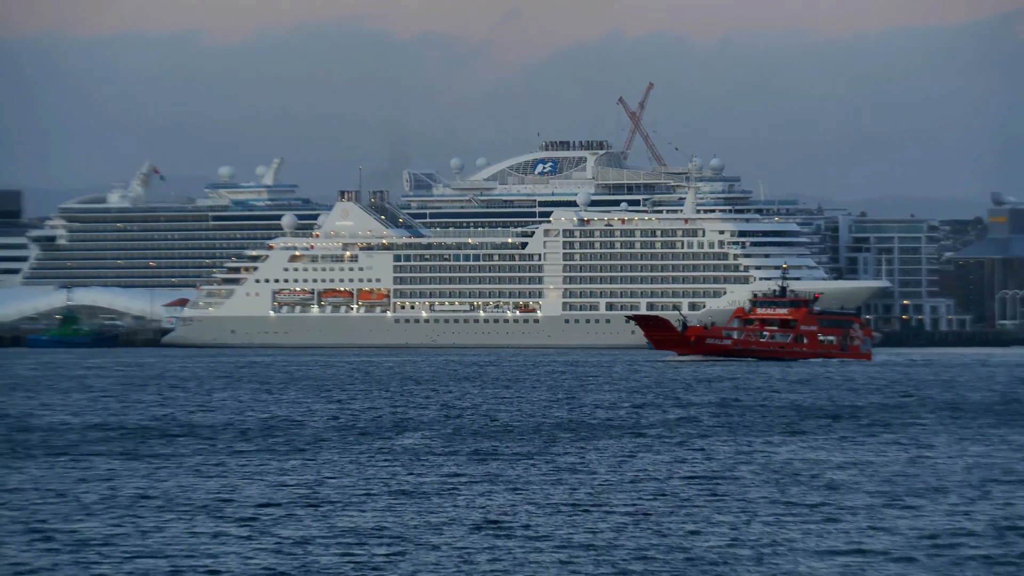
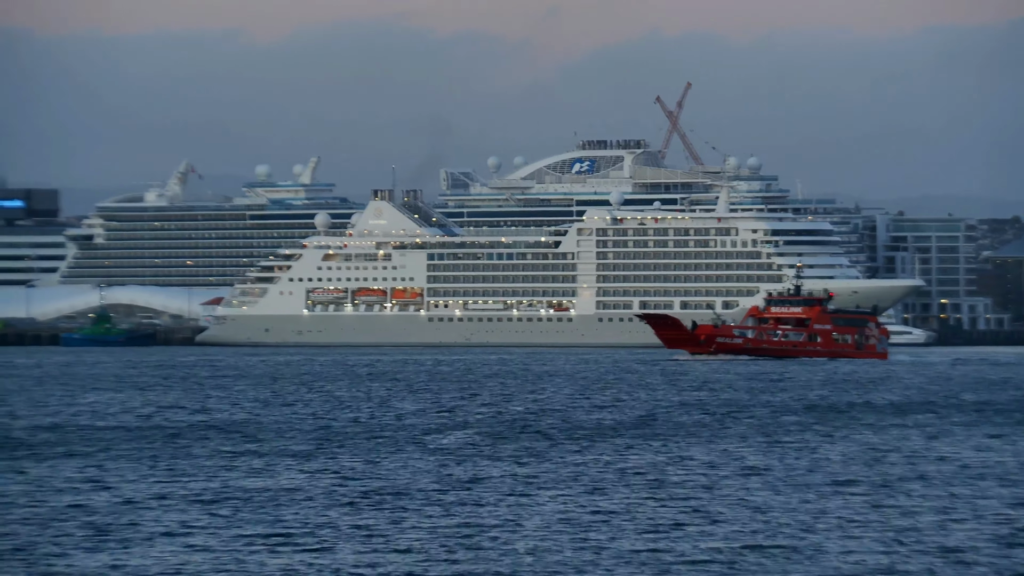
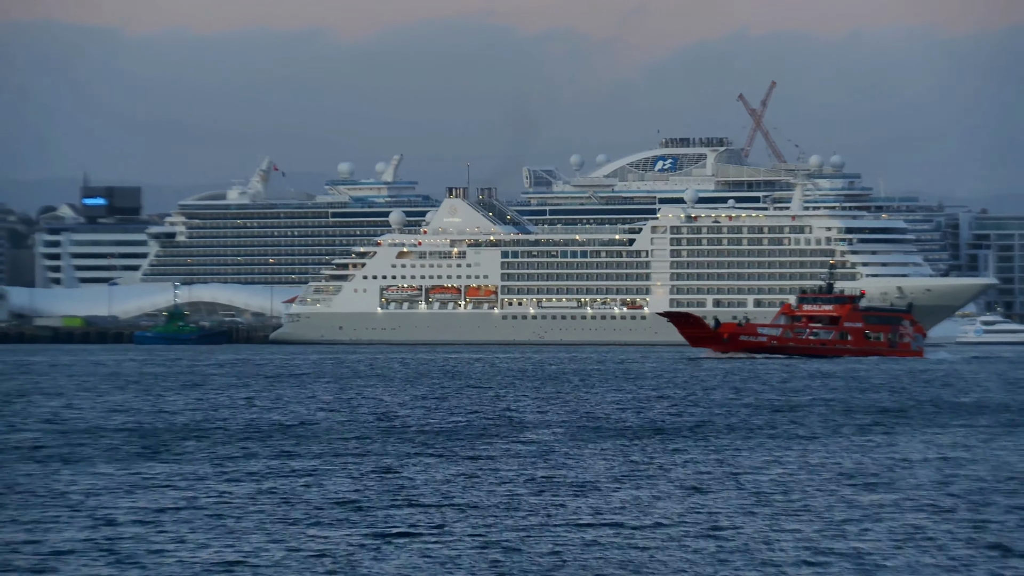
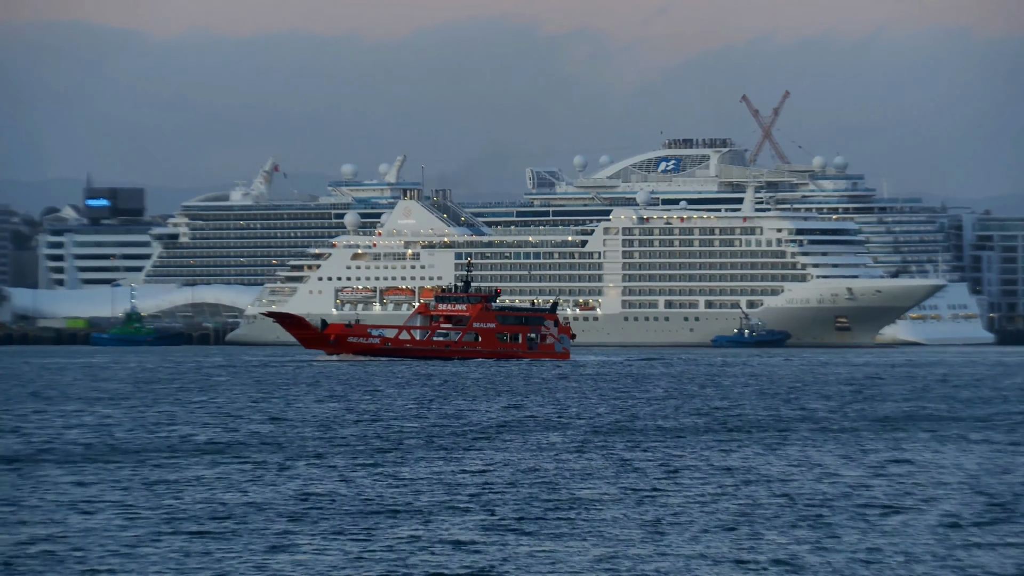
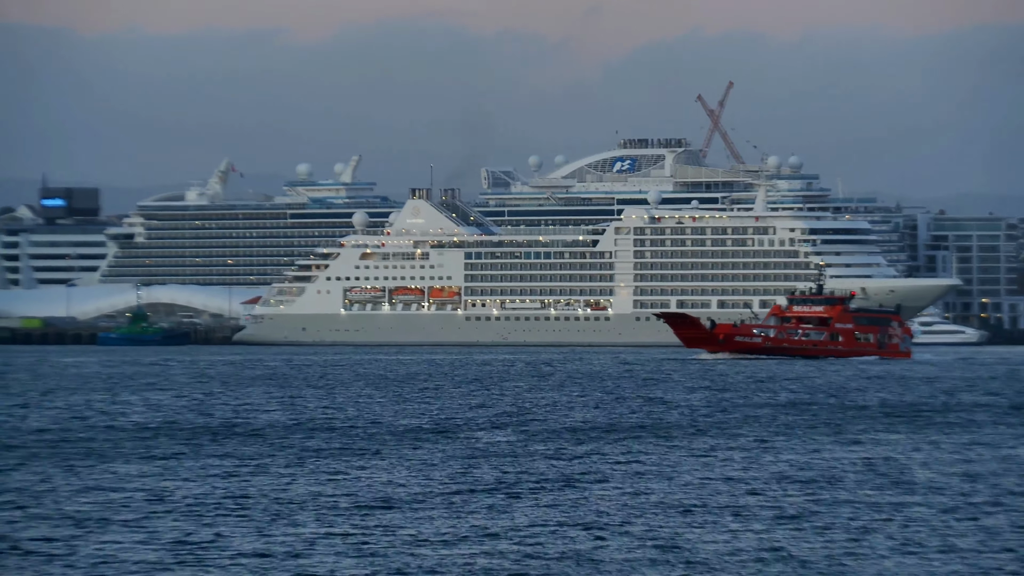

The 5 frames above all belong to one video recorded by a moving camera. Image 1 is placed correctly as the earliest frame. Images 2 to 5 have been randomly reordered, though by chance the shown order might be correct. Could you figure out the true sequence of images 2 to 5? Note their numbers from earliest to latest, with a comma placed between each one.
2, 5, 3, 4
